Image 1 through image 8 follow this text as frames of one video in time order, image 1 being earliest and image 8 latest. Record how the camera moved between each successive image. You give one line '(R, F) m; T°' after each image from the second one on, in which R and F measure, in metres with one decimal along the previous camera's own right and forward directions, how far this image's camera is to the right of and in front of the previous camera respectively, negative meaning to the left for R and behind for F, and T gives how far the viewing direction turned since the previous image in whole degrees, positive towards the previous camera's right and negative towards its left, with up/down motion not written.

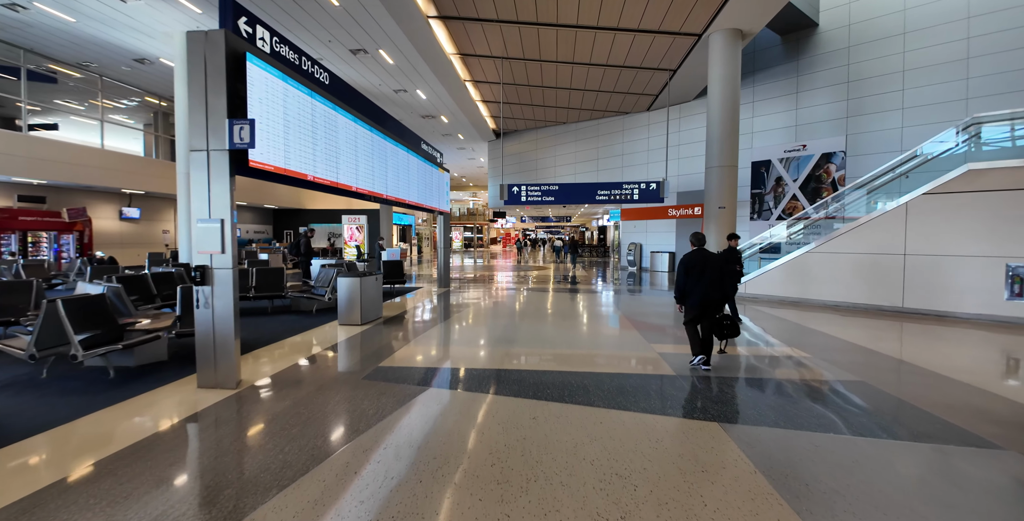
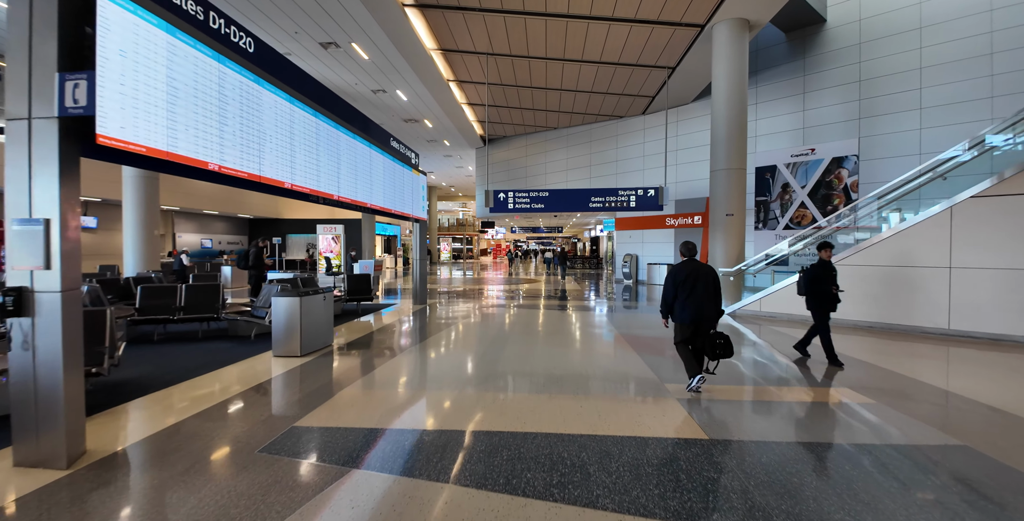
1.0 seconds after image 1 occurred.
(+0.2, +1.1) m; +1°
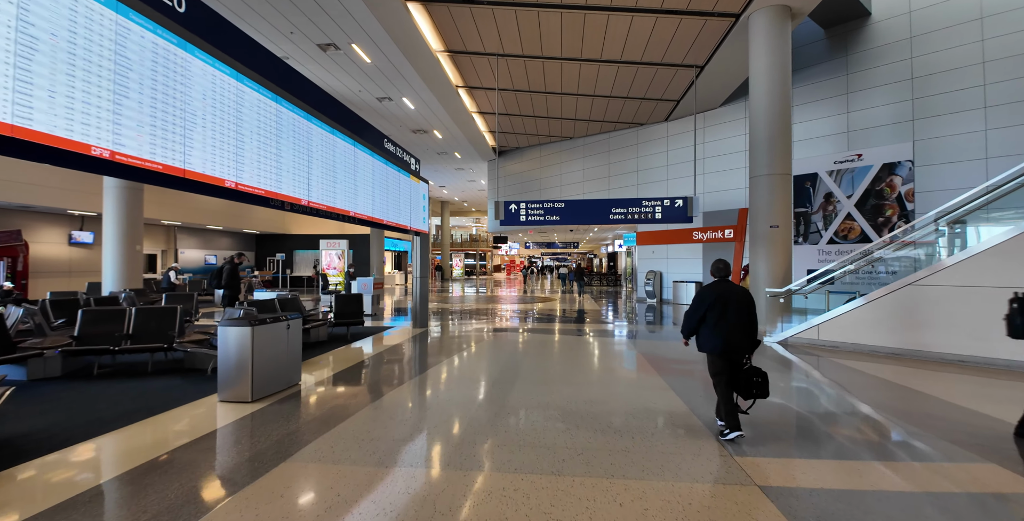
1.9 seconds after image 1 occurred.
(+0.1, +1.0) m; -2°
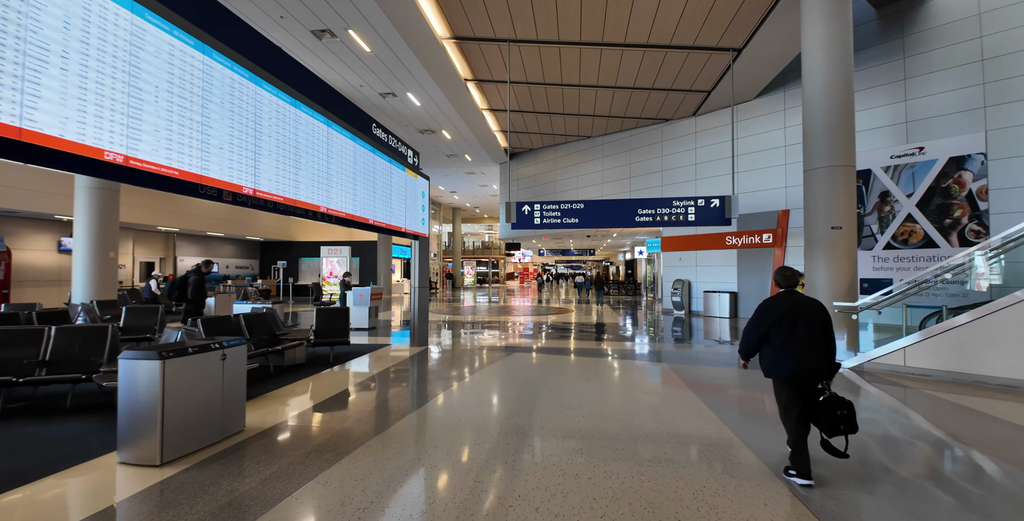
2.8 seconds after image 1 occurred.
(0.0, +1.1) m; -2°
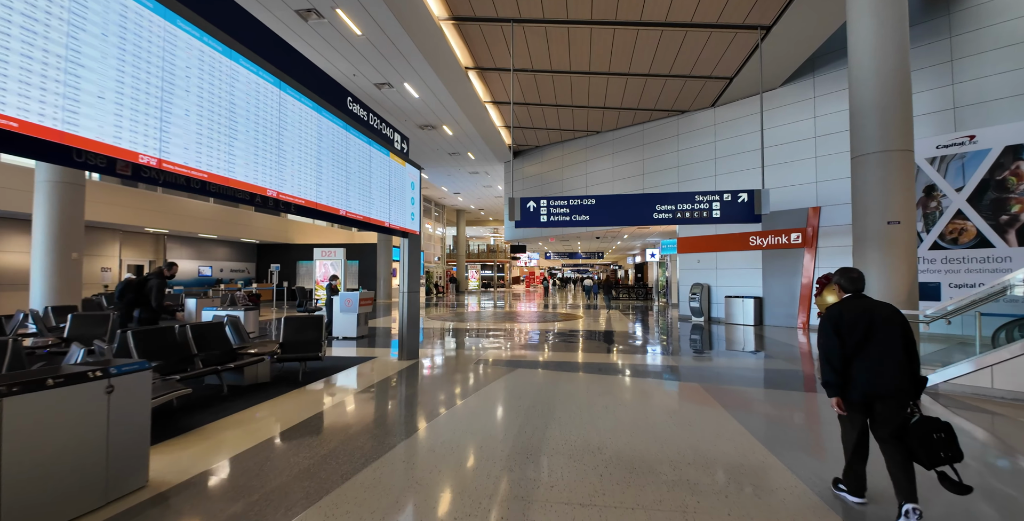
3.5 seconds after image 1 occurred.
(0.0, +0.8) m; -1°
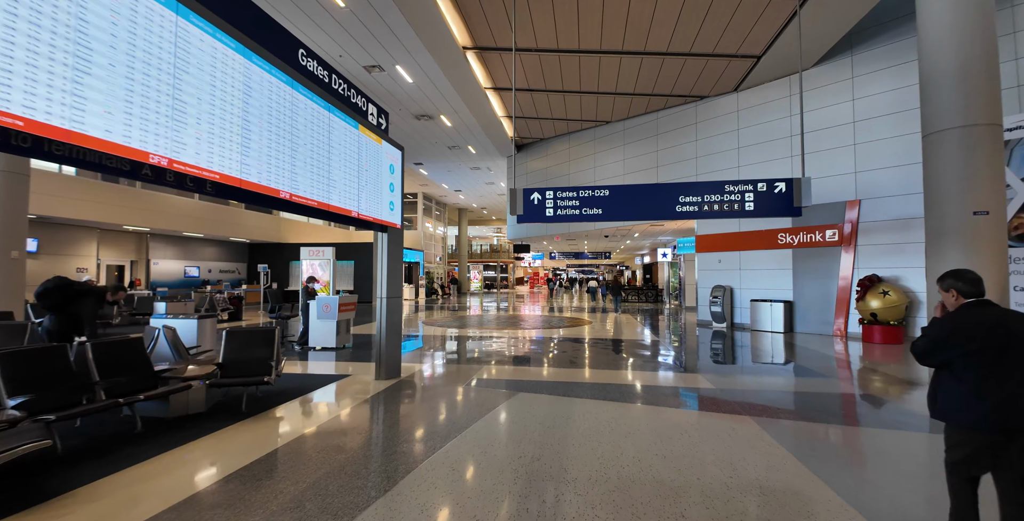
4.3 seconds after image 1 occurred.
(0.0, +1.0) m; -1°
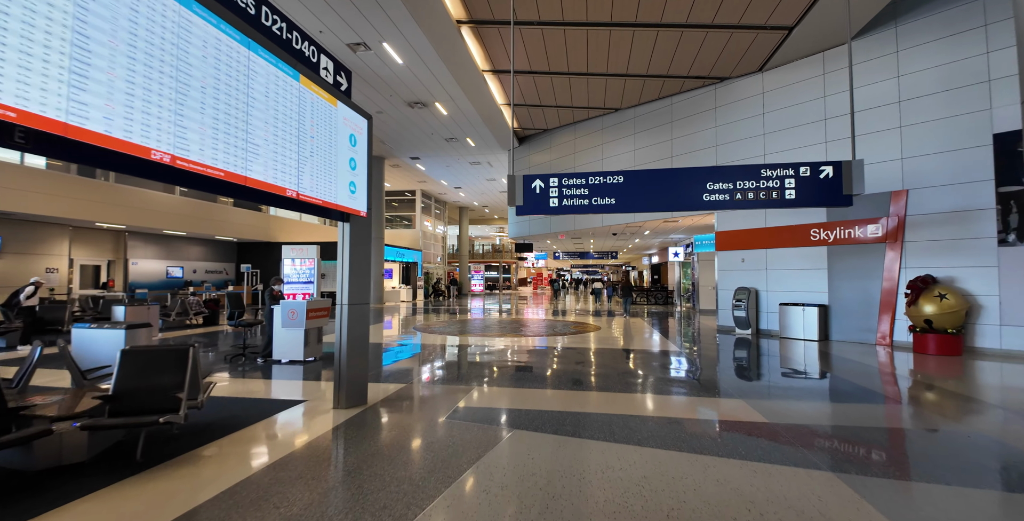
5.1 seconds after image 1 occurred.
(+0.1, +1.0) m; 0°
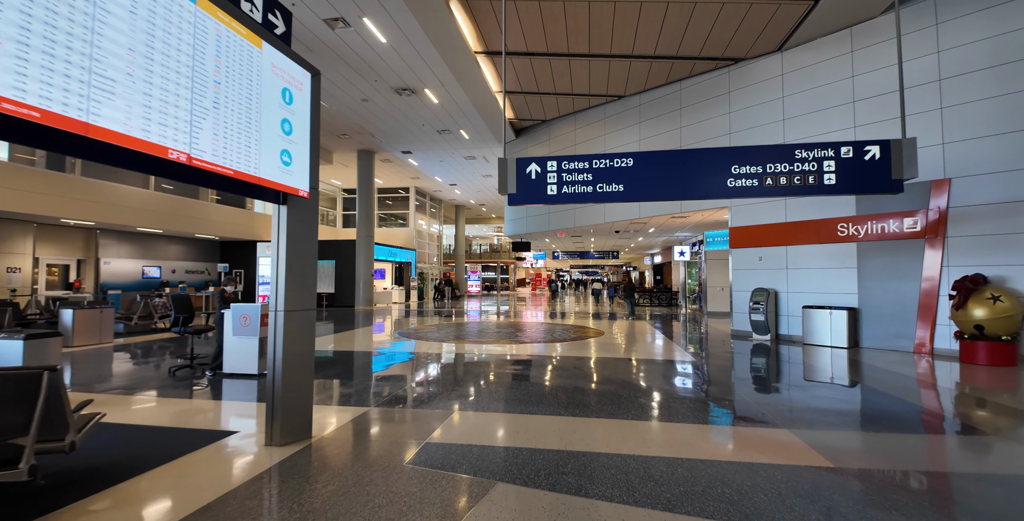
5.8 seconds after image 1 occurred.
(+0.1, +0.8) m; 0°
